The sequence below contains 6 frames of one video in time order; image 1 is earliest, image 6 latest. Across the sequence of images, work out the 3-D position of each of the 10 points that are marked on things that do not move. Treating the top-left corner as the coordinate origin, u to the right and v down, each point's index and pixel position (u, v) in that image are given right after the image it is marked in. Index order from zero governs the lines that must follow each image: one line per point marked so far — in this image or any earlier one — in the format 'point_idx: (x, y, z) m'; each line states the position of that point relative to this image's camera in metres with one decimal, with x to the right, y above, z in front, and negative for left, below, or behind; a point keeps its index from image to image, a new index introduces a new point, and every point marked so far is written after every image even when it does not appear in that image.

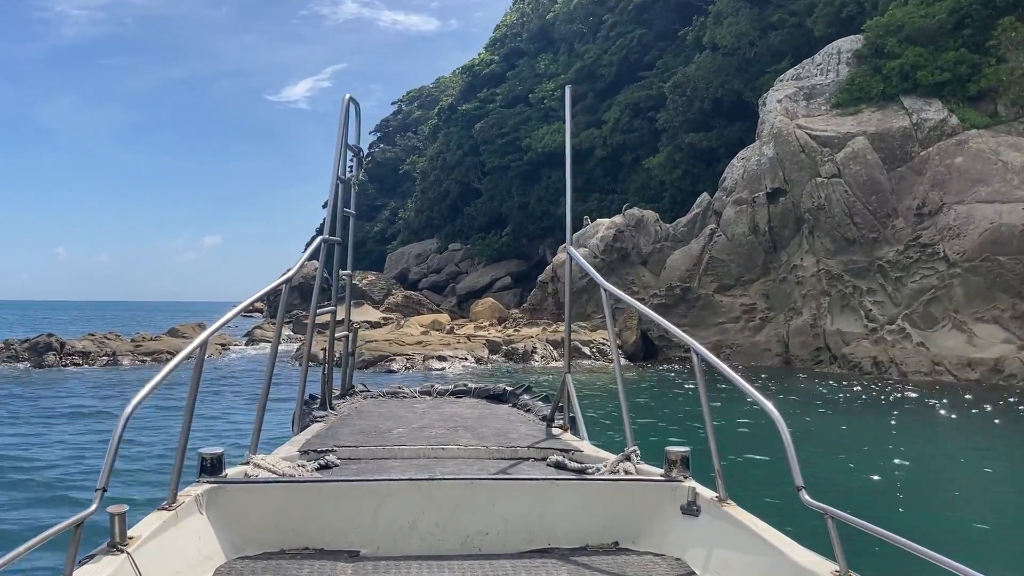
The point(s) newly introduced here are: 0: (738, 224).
0: (+4.5, +1.3, +19.4) m
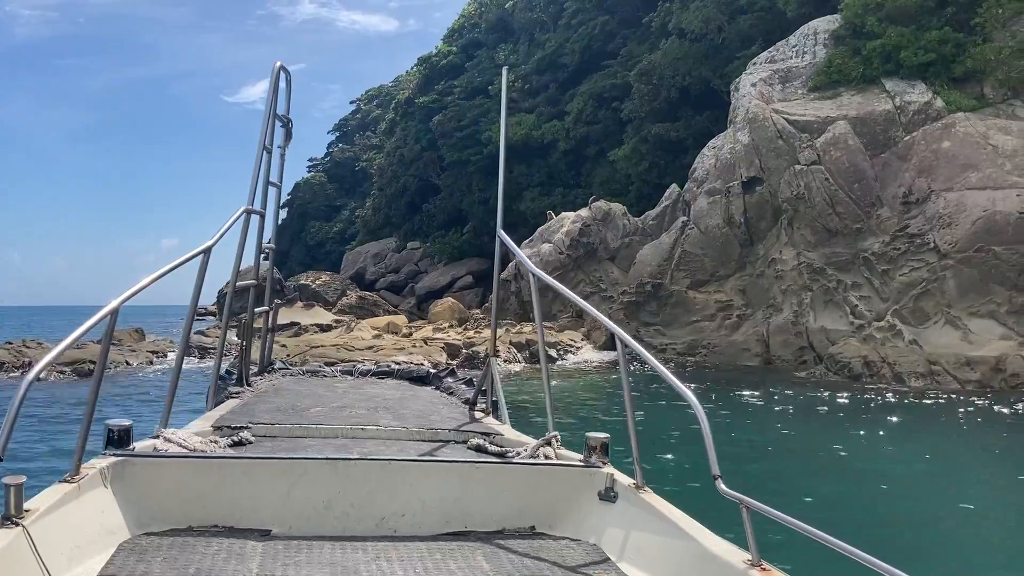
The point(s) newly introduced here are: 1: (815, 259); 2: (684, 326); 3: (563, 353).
0: (+3.8, +1.4, +18.2) m
1: (+5.2, +0.5, +16.4) m
2: (+3.2, -0.7, +17.9) m
3: (+0.9, -1.1, +17.0) m
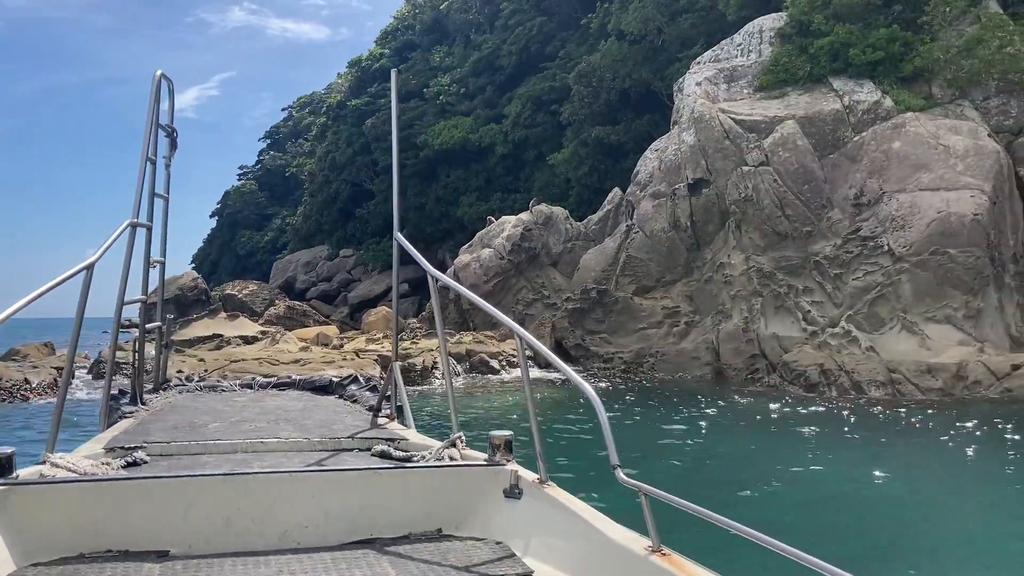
0: (+2.6, +1.2, +17.5) m
1: (+4.1, +0.4, +15.8) m
2: (+2.1, -0.8, +17.1) m
3: (-0.1, -1.3, +16.1) m
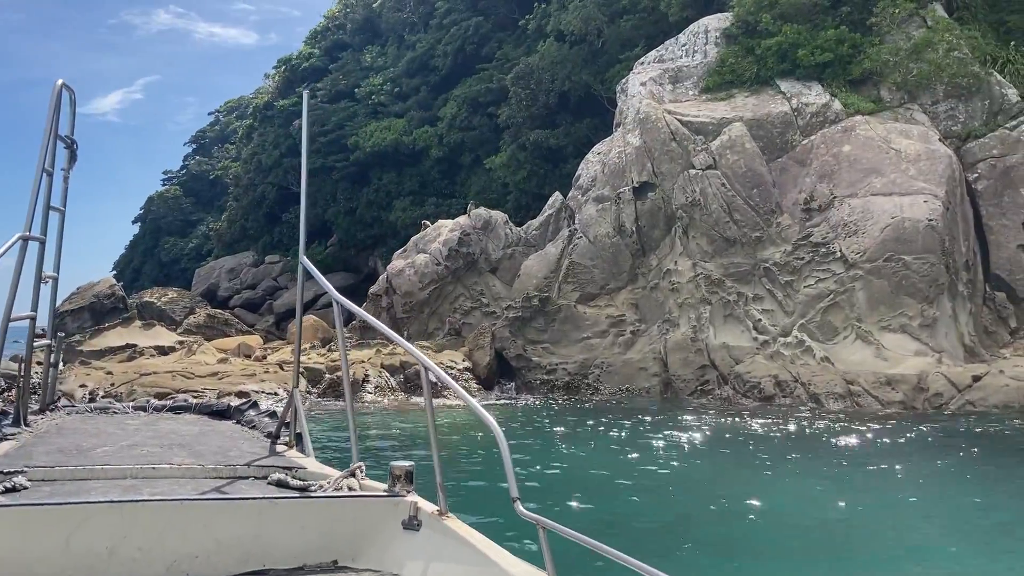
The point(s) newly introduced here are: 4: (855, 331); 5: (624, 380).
0: (+1.5, +1.1, +16.7) m
1: (+3.2, +0.3, +15.1) m
2: (+1.0, -0.9, +16.3) m
3: (-1.1, -1.4, +15.1) m
4: (+4.8, -0.6, +13.4) m
5: (+1.8, -1.4, +15.0) m
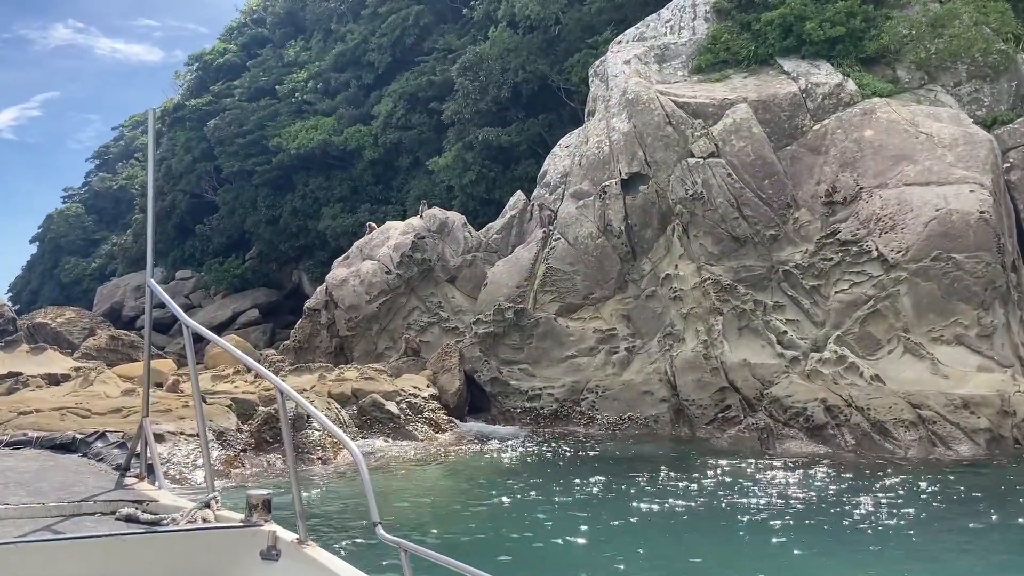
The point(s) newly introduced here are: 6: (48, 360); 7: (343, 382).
0: (+1.0, +1.0, +14.3) m
1: (+2.8, +0.2, +12.9) m
2: (+0.6, -1.1, +13.9) m
3: (-1.4, -1.5, +12.5) m
4: (+4.6, -0.7, +11.3) m
5: (+1.5, -1.5, +12.6) m
6: (-8.1, -1.2, +16.8) m
7: (-2.3, -1.2, +12.9) m
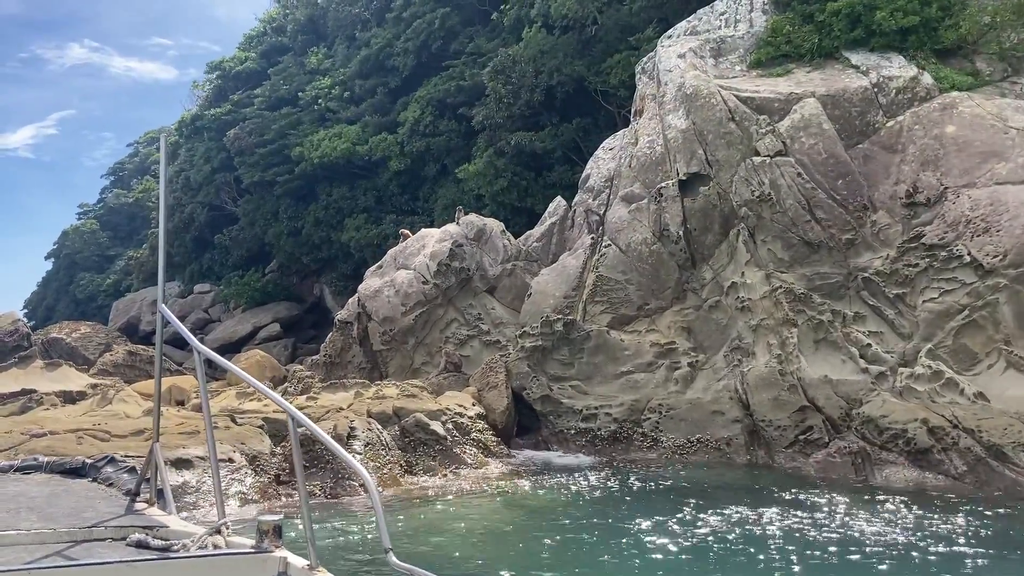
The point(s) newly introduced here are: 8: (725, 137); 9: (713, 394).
0: (+1.7, +0.8, +13.3) m
1: (+3.5, +0.1, +11.8) m
2: (+1.2, -1.2, +12.8) m
3: (-0.8, -1.6, +11.4) m
4: (+5.2, -0.7, +10.2) m
5: (+2.1, -1.6, +11.5) m
6: (-7.4, -1.4, +15.9) m
7: (-1.6, -1.4, +11.8) m
8: (+2.8, +2.0, +12.7) m
9: (+2.4, -1.3, +11.9) m
